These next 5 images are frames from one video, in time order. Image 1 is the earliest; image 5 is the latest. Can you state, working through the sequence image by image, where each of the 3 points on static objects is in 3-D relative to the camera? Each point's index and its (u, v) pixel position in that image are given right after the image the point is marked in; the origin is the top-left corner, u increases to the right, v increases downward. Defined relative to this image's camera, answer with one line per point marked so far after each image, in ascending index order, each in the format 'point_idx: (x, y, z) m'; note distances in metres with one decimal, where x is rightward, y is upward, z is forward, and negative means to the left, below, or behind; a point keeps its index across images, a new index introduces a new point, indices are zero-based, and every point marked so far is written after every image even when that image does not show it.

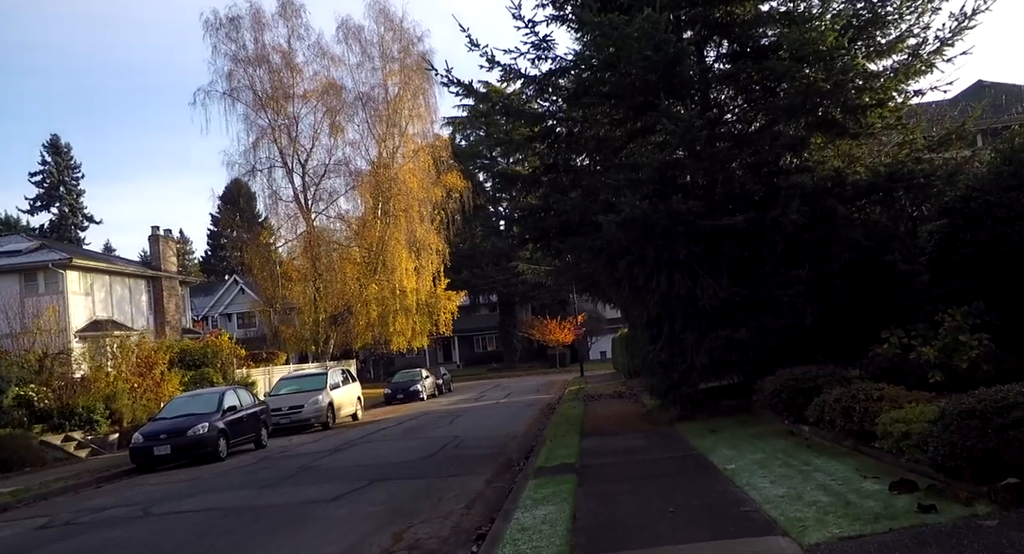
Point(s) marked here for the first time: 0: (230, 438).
0: (-5.7, -3.3, +17.4) m
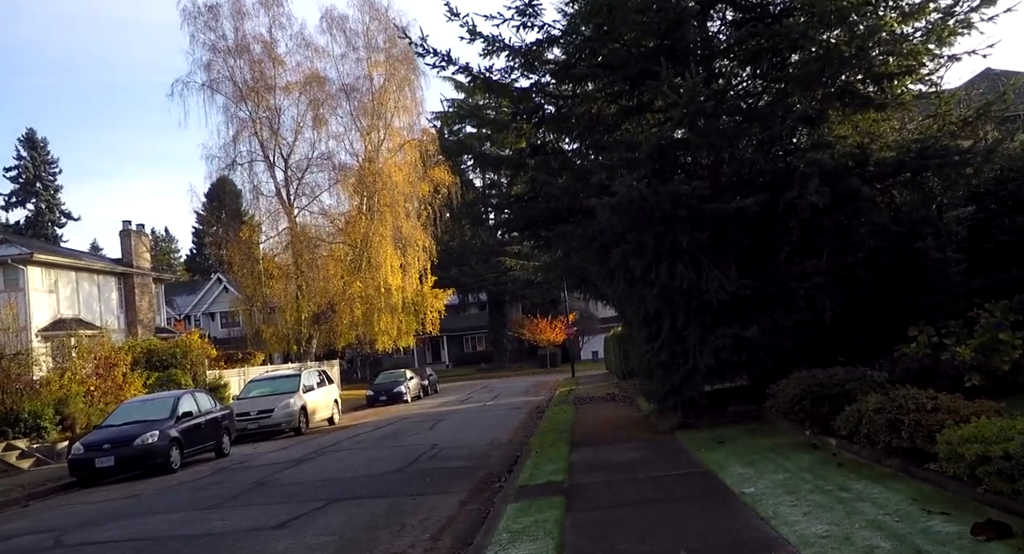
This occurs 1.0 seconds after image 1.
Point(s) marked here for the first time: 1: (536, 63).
0: (-6.0, -3.2, +15.8) m
1: (+0.4, +3.6, +14.6) m
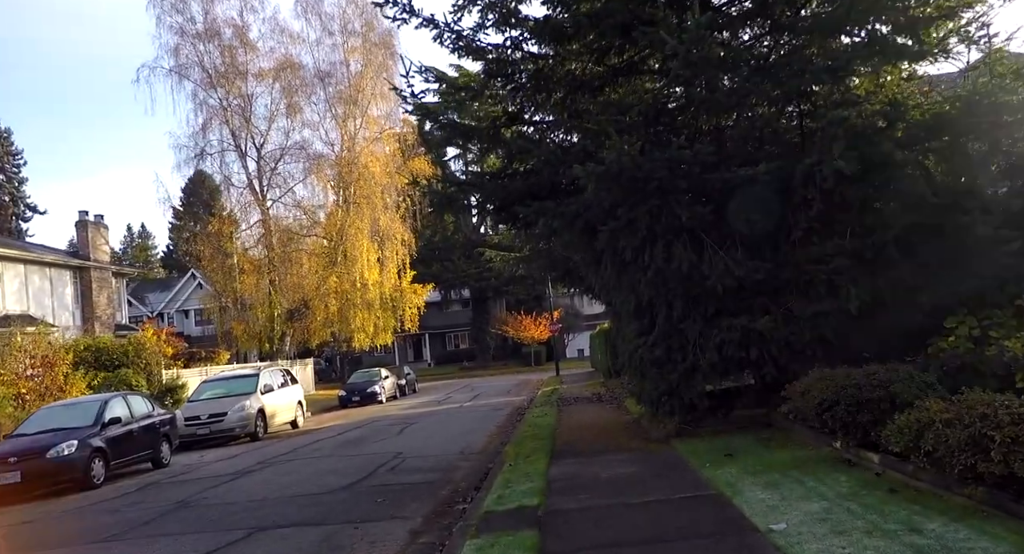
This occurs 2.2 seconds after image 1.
0: (-6.5, -2.9, +13.9) m
1: (0.0, +3.9, +12.8) m
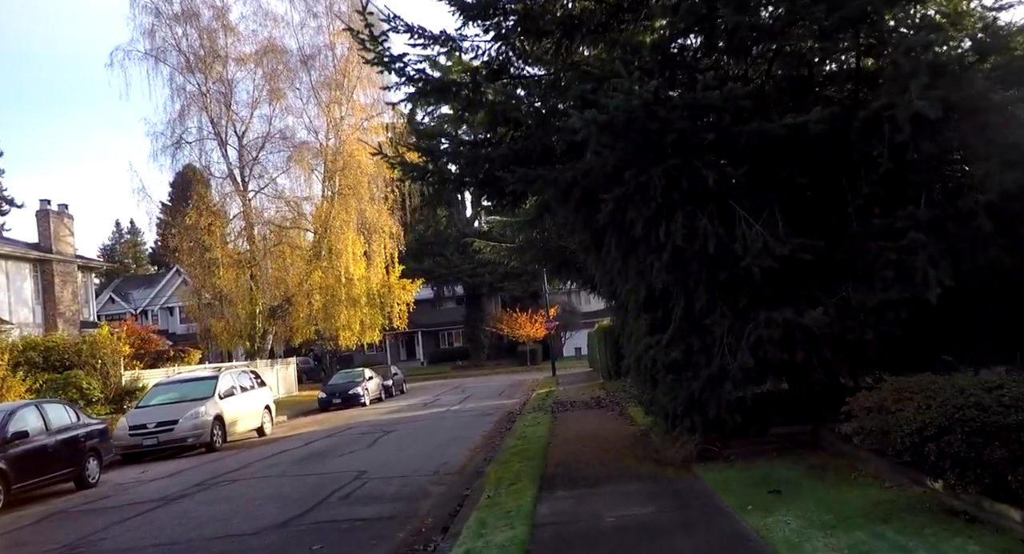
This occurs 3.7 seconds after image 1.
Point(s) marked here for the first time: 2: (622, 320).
0: (-6.7, -2.7, +11.6) m
1: (-0.2, +4.1, +10.4) m
2: (+1.4, -0.6, +10.9) m
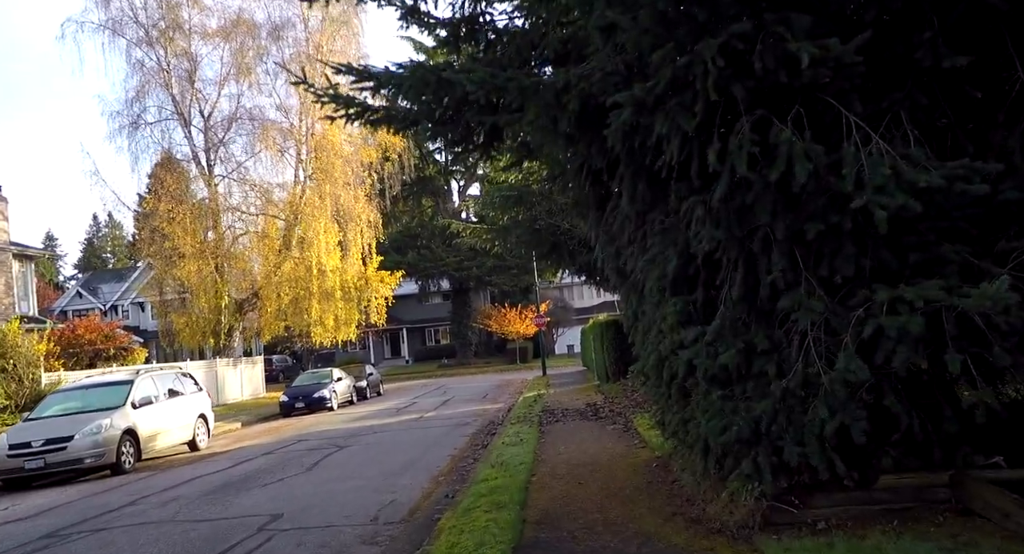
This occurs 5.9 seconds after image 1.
0: (-7.0, -2.4, +8.1) m
1: (-0.5, +4.3, +7.0) m
2: (+1.1, -0.3, +7.5) m
